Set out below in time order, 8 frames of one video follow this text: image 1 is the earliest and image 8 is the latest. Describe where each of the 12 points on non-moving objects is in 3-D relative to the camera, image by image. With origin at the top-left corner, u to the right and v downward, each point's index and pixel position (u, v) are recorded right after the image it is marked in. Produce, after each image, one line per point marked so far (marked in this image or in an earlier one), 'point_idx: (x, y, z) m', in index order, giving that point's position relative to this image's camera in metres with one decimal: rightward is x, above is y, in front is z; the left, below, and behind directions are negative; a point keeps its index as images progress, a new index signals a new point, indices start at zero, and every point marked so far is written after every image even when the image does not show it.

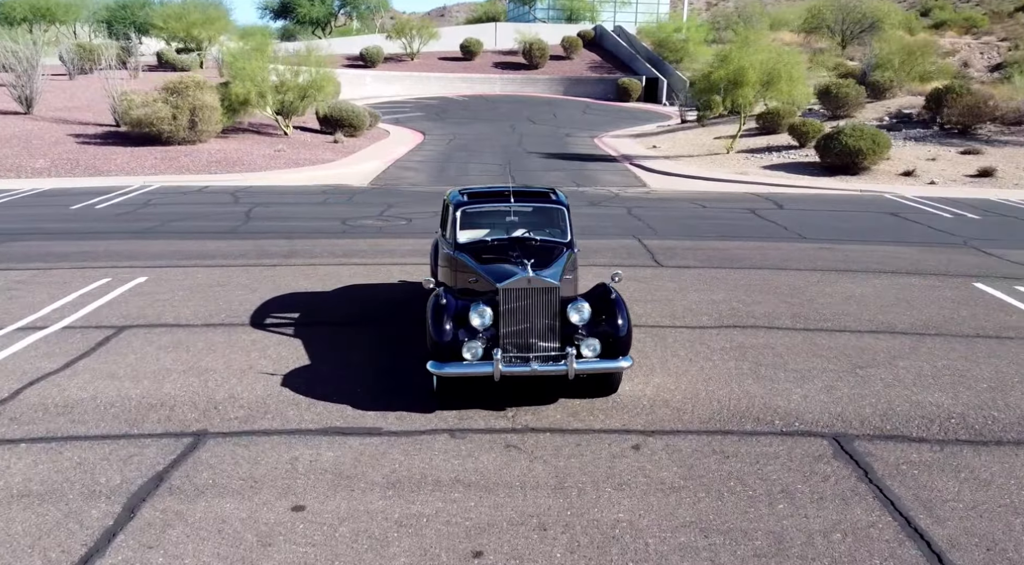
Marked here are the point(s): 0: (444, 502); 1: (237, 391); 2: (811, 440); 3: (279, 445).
0: (-0.3, -1.3, +4.1) m
1: (-2.1, -0.9, +5.6) m
2: (+2.2, -1.1, +5.0) m
3: (-1.5, -1.1, +4.7) m
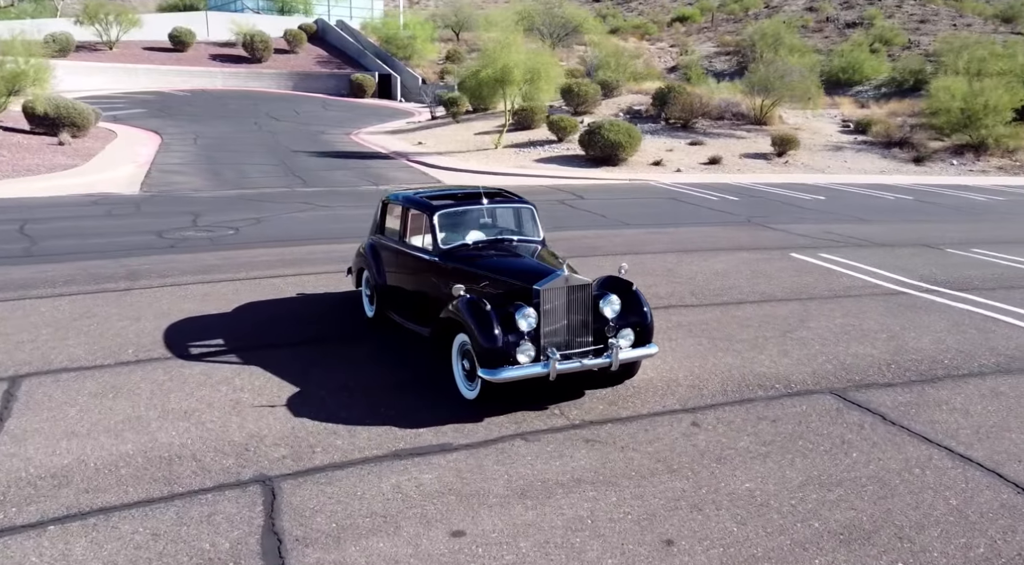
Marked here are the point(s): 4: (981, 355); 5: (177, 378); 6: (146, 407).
0: (+0.5, -1.3, +4.1) m
1: (-1.8, -1.0, +5.0) m
2: (+2.5, -0.9, +5.8) m
3: (-0.9, -1.2, +4.3) m
4: (+4.8, -0.7, +7.3) m
5: (-2.8, -0.8, +5.9) m
6: (-2.7, -0.9, +5.3) m
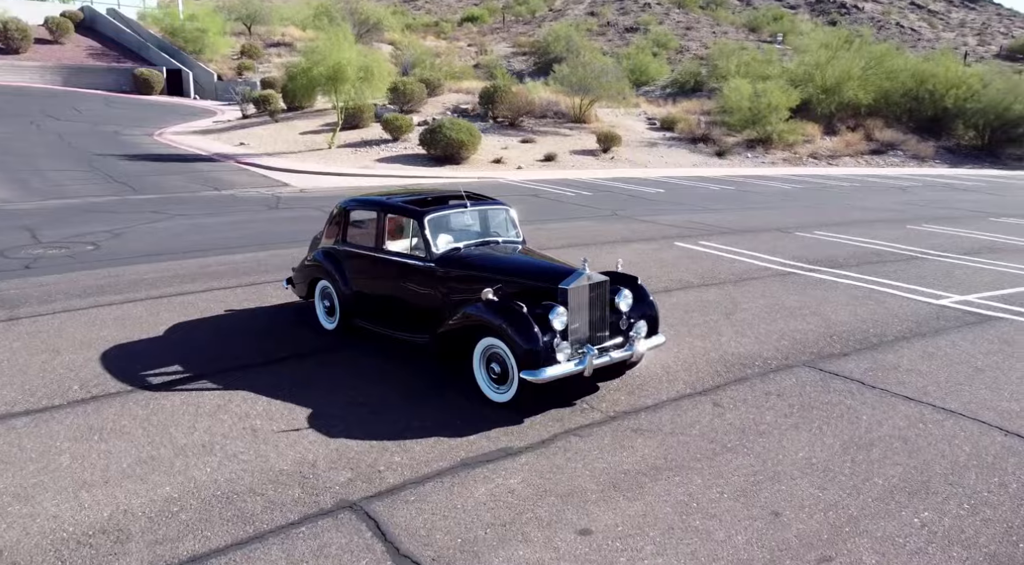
0: (+1.1, -1.2, +4.3) m
1: (-1.4, -1.1, +4.6) m
2: (+2.6, -0.8, +6.4) m
3: (-0.3, -1.2, +4.2) m
4: (+4.5, -0.5, +8.4) m
5: (-2.6, -0.9, +5.3) m
6: (-2.4, -1.1, +4.7) m
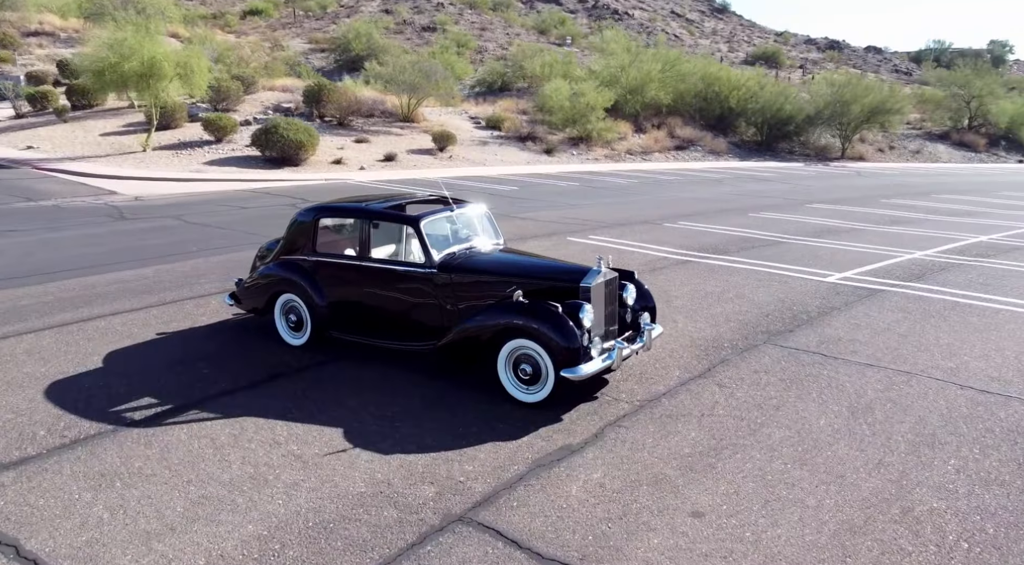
0: (+1.5, -1.2, +4.6) m
1: (-0.9, -1.2, +4.4) m
2: (+2.5, -0.7, +7.0) m
3: (+0.2, -1.2, +4.2) m
4: (+3.9, -0.2, +9.4) m
5: (-2.3, -1.1, +4.8) m
6: (-1.9, -1.2, +4.3) m
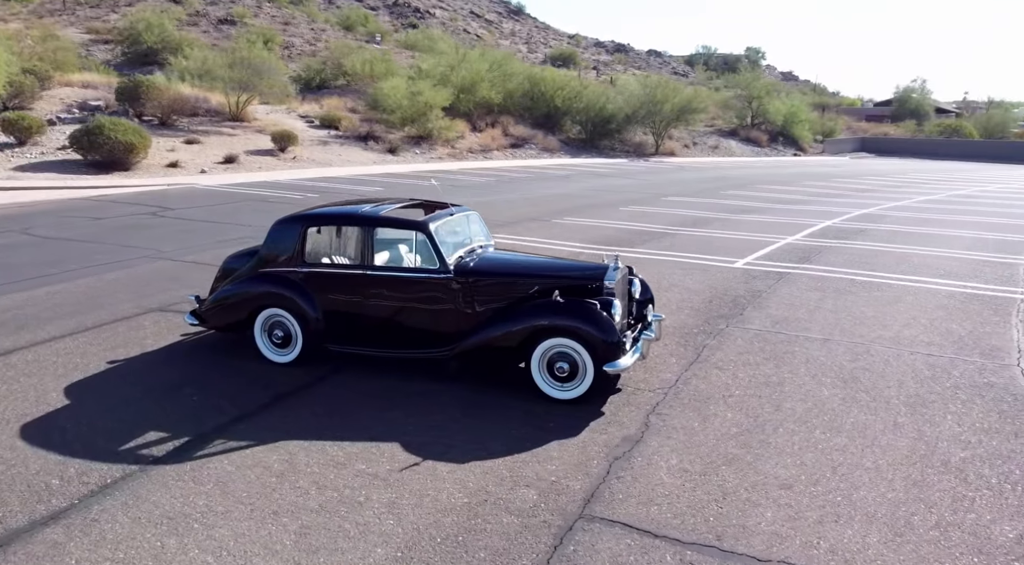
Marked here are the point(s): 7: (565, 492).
0: (+2.0, -1.1, +5.1) m
1: (-0.3, -1.2, +4.3) m
2: (+2.4, -0.5, +7.6) m
3: (+0.8, -1.2, +4.4) m
4: (+3.2, 0.0, +10.3) m
5: (-1.8, -1.2, +4.4) m
6: (-1.3, -1.3, +4.0) m
7: (+0.3, -1.3, +4.2) m
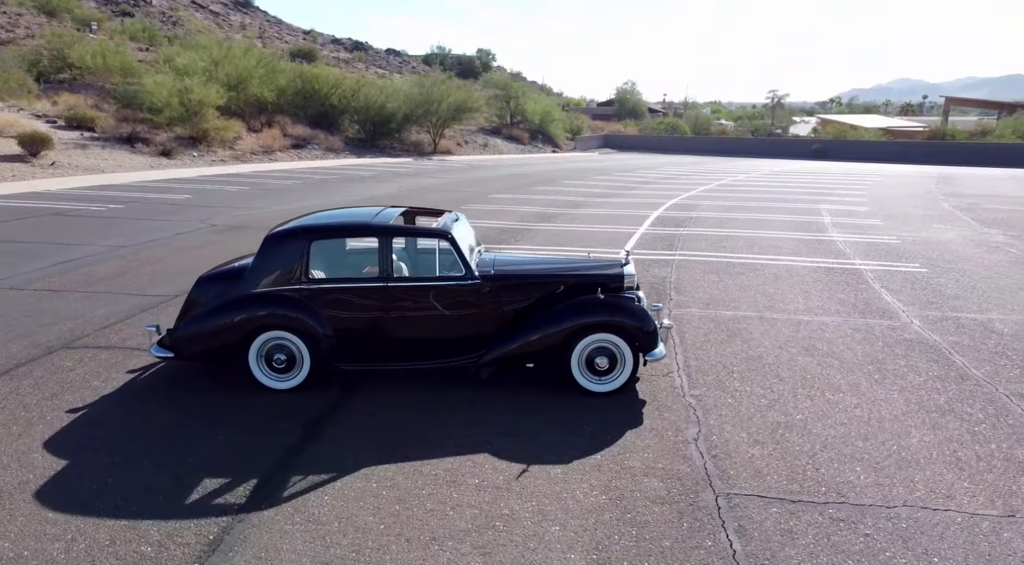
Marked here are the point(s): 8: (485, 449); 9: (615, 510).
0: (+2.4, -0.9, +5.8) m
1: (+0.4, -1.2, +4.4) m
2: (+2.0, -0.4, +8.4) m
3: (+1.5, -1.2, +4.8) m
4: (+2.0, +0.1, +11.1) m
5: (-1.0, -1.3, +4.1) m
6: (-0.4, -1.4, +3.8) m
7: (+1.1, -1.2, +4.5) m
8: (-0.2, -1.2, +5.0) m
9: (+0.6, -1.3, +4.1) m
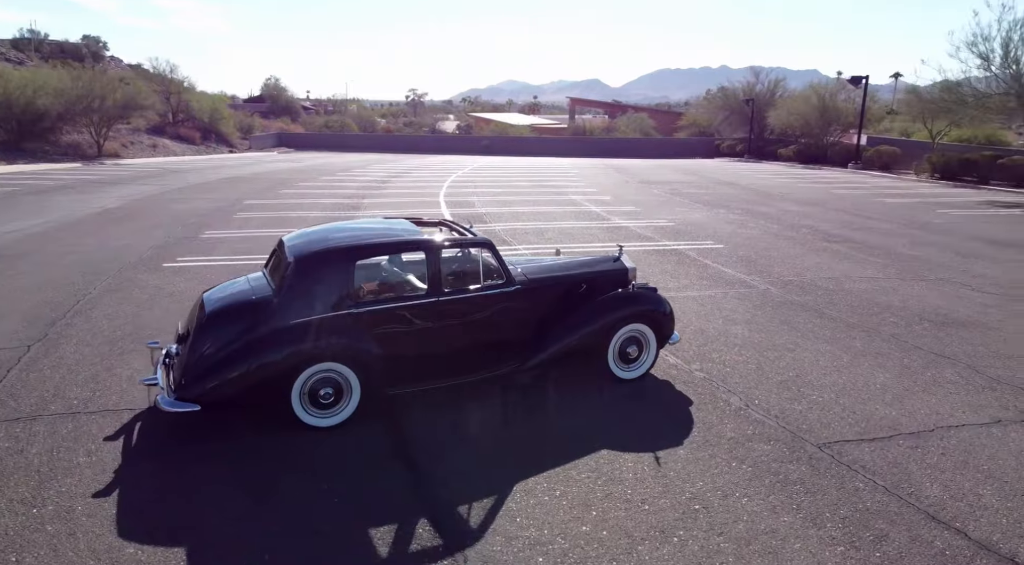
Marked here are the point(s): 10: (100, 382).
0: (+2.6, -0.7, +6.9) m
1: (+1.4, -1.2, +4.8) m
2: (+1.2, -0.3, +9.1) m
3: (+2.2, -1.0, +5.6) m
4: (+0.1, +0.2, +11.6) m
5: (+0.2, -1.4, +4.0) m
6: (+0.9, -1.4, +4.0) m
7: (+1.9, -1.1, +5.2) m
8: (+0.6, -1.2, +5.1) m
9: (+1.6, -1.2, +4.6) m
10: (-3.5, -0.9, +6.1) m
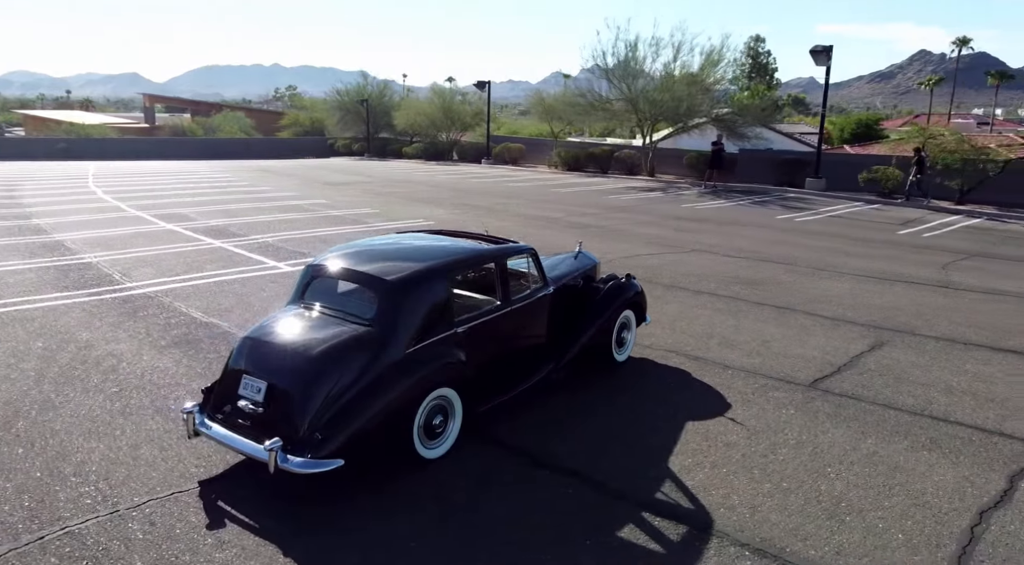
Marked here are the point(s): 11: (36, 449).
0: (+2.2, -0.5, +8.2) m
1: (+2.1, -1.0, +5.8) m
2: (-0.1, -0.3, +9.5) m
3: (+2.4, -0.8, +6.9) m
4: (-2.2, 0.0, +11.2) m
5: (+1.5, -1.4, +4.6) m
6: (+2.1, -1.3, +4.8) m
7: (+2.4, -0.9, +6.4) m
8: (+1.3, -1.1, +5.7) m
9: (+2.4, -1.1, +5.8) m
10: (-2.9, -1.3, +4.7) m
11: (-3.4, -1.2, +5.1) m
